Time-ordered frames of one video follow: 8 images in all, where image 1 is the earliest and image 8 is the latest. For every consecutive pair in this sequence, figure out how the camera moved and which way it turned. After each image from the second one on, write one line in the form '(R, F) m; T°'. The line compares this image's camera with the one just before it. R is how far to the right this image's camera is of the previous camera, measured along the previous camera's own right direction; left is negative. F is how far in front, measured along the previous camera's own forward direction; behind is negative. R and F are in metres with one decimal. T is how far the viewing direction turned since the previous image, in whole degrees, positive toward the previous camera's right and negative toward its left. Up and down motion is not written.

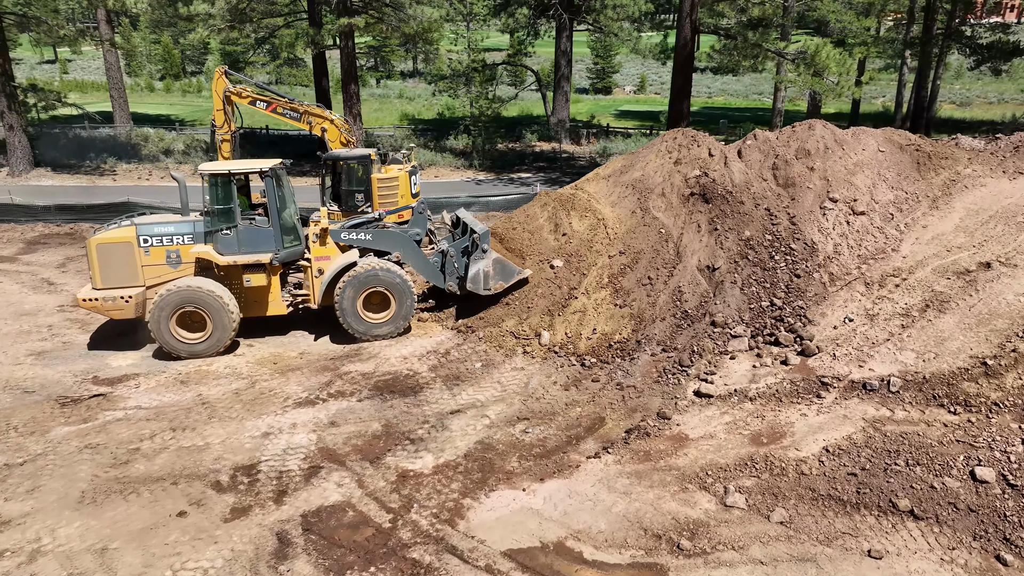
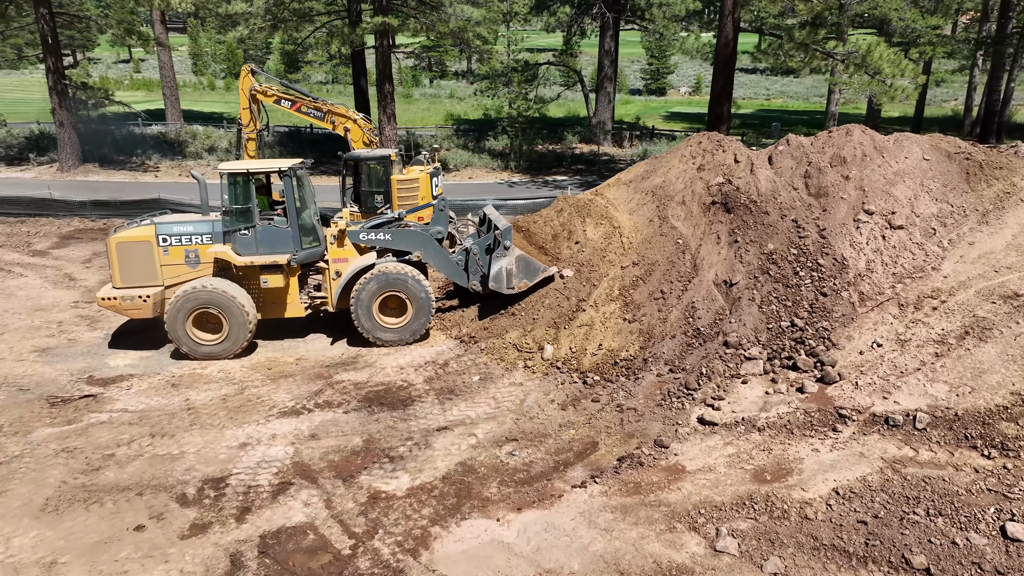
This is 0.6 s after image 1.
(+0.6, +0.5) m; -4°
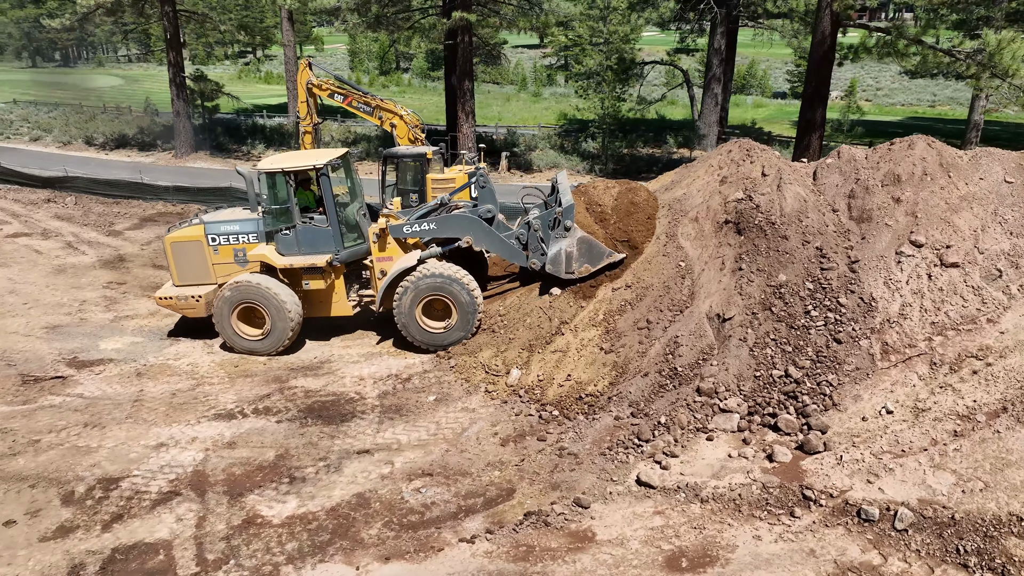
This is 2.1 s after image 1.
(+1.9, +1.0) m; -11°
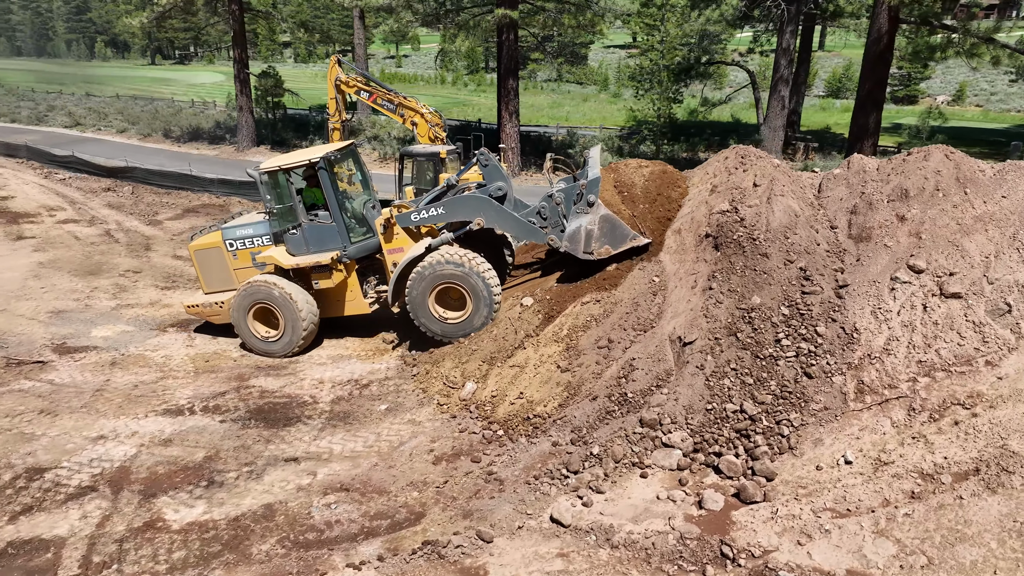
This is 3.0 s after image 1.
(+1.3, +0.5) m; -7°
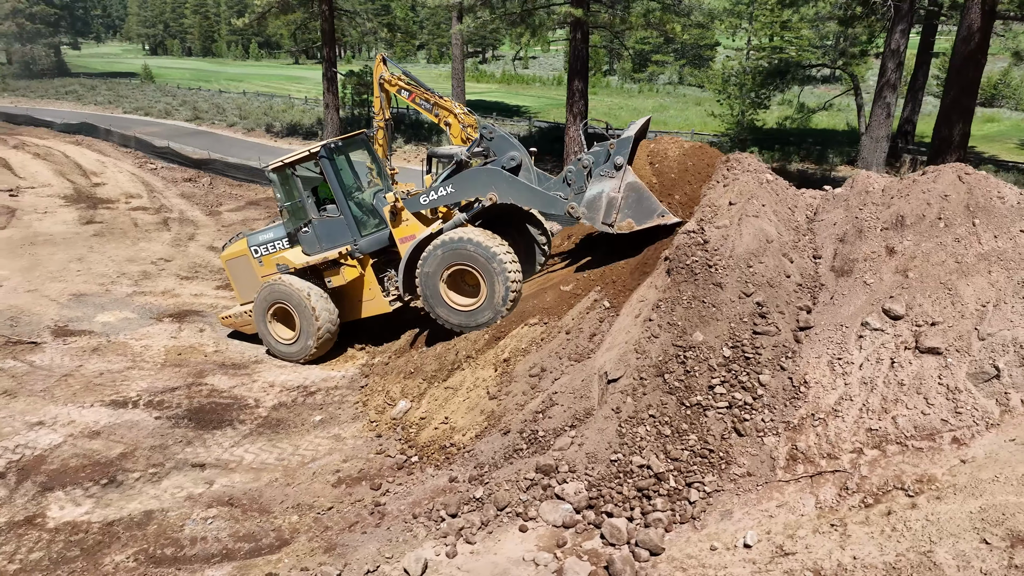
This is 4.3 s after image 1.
(+1.7, +0.7) m; -10°
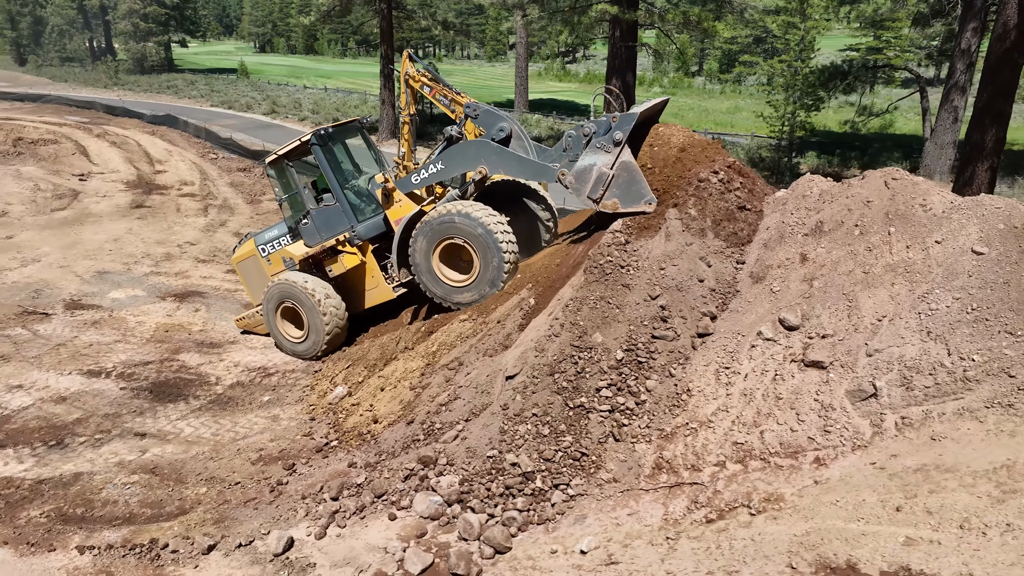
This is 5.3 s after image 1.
(+1.4, +0.1) m; -7°
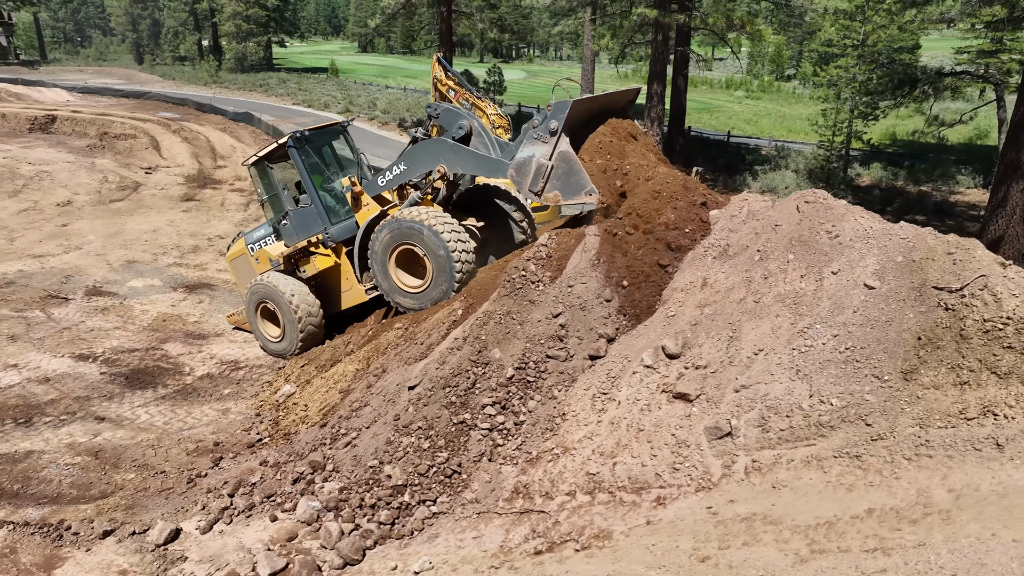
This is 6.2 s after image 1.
(+1.4, +0.1) m; -7°
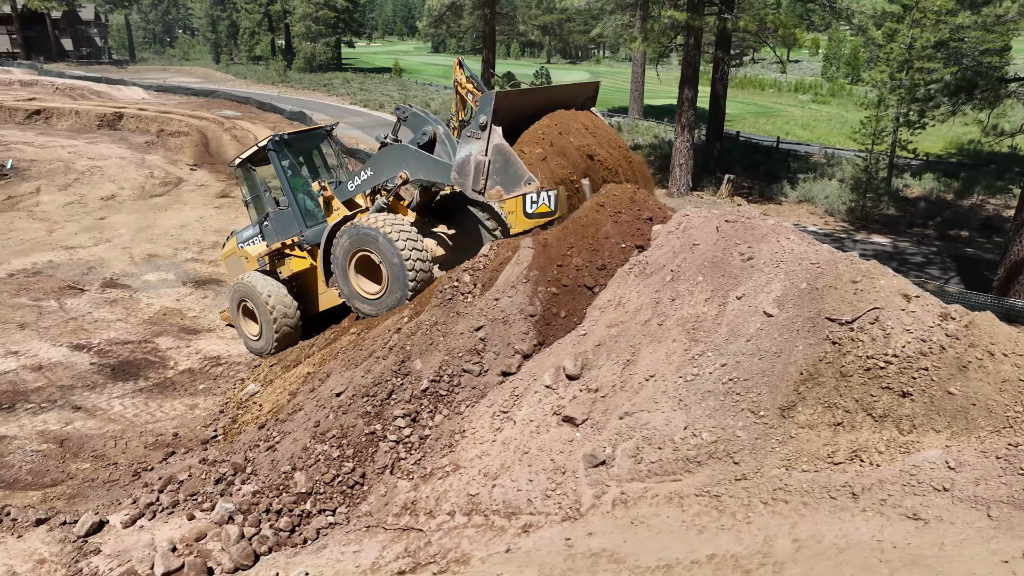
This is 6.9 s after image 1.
(+1.0, +0.1) m; -5°
